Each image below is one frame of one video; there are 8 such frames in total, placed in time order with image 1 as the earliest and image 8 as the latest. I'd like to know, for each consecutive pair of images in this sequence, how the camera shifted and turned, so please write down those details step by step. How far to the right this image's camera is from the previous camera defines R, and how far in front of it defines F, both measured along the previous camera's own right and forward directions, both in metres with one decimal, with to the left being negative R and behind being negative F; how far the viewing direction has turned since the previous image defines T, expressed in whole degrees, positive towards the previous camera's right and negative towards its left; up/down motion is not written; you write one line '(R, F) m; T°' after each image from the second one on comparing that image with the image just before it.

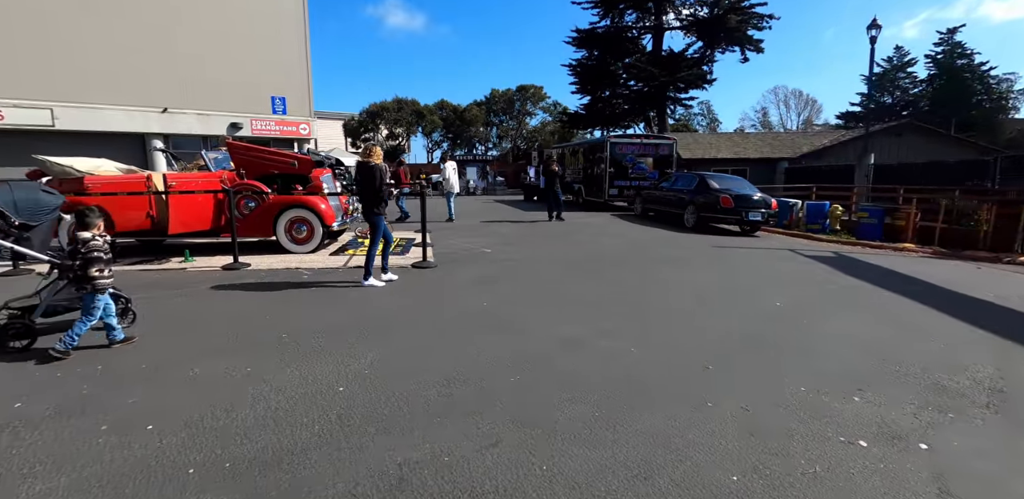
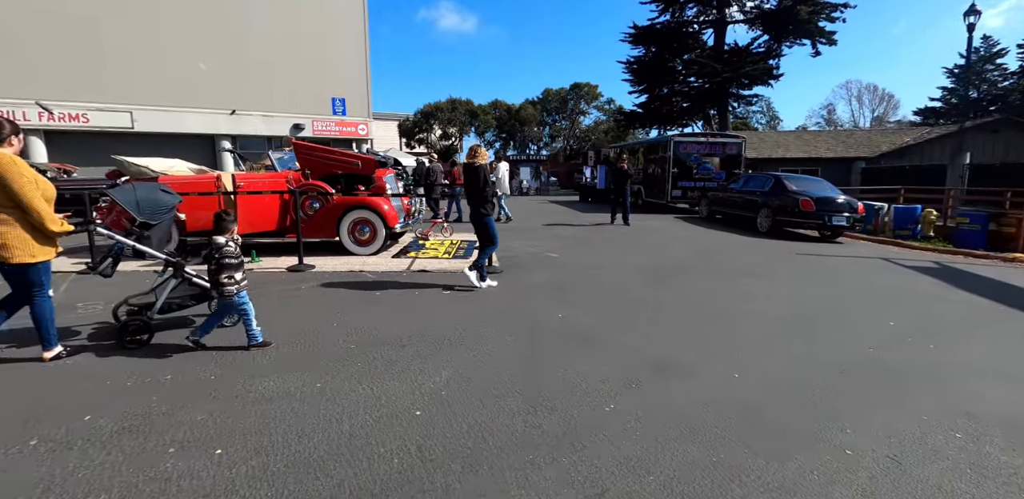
(-0.4, +0.5) m; -6°
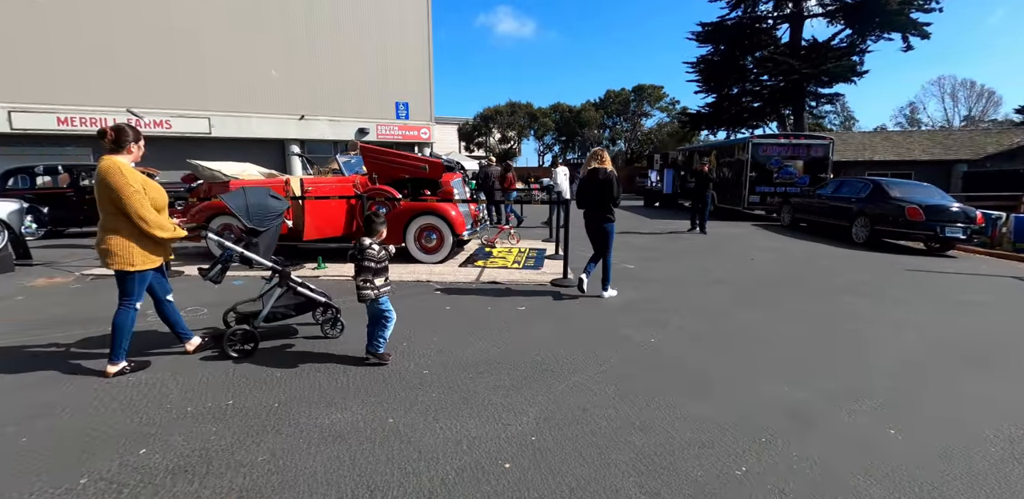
(-0.4, +0.6) m; -6°
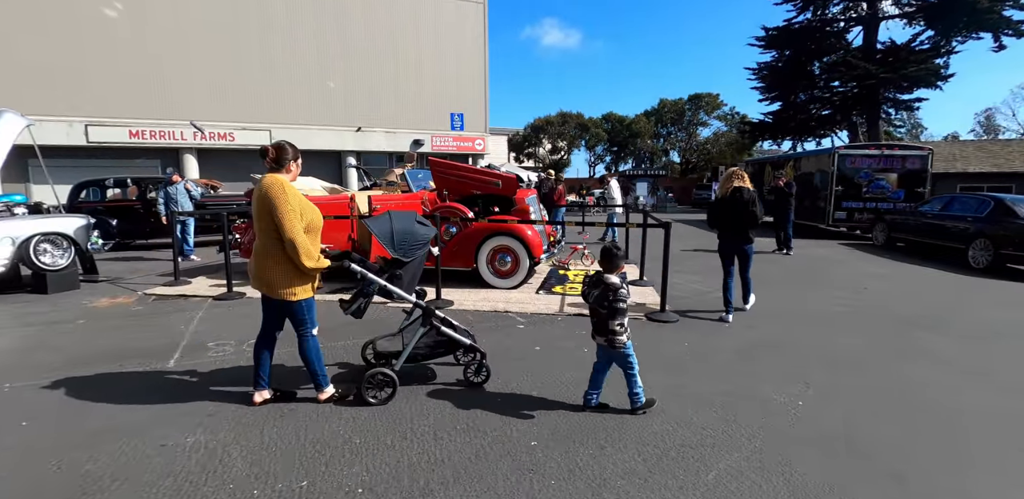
(-0.6, +0.7) m; -5°
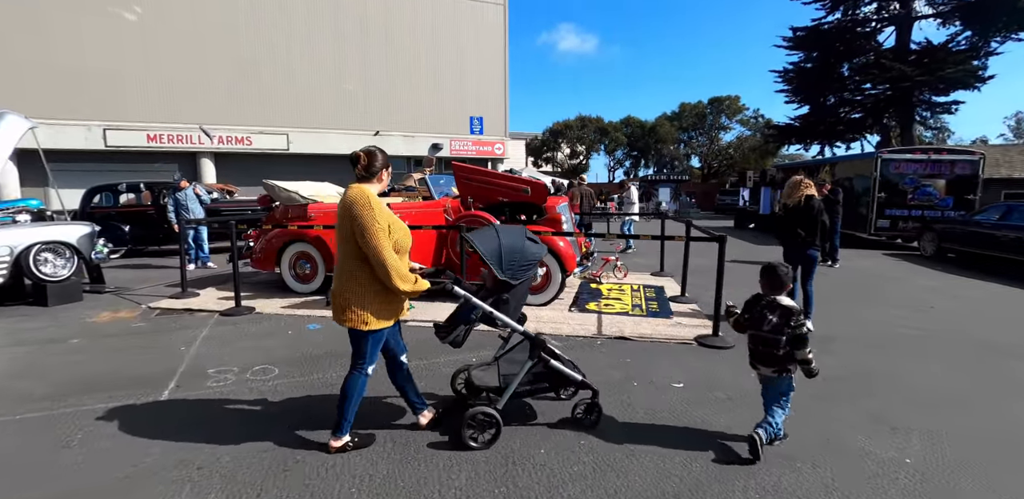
(-0.2, +0.5) m; -2°
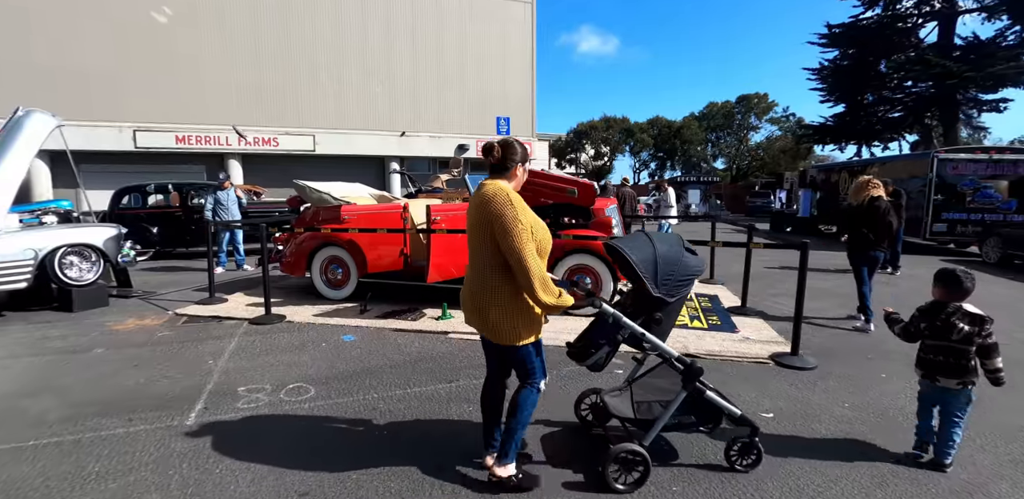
(-0.3, +0.4) m; -2°
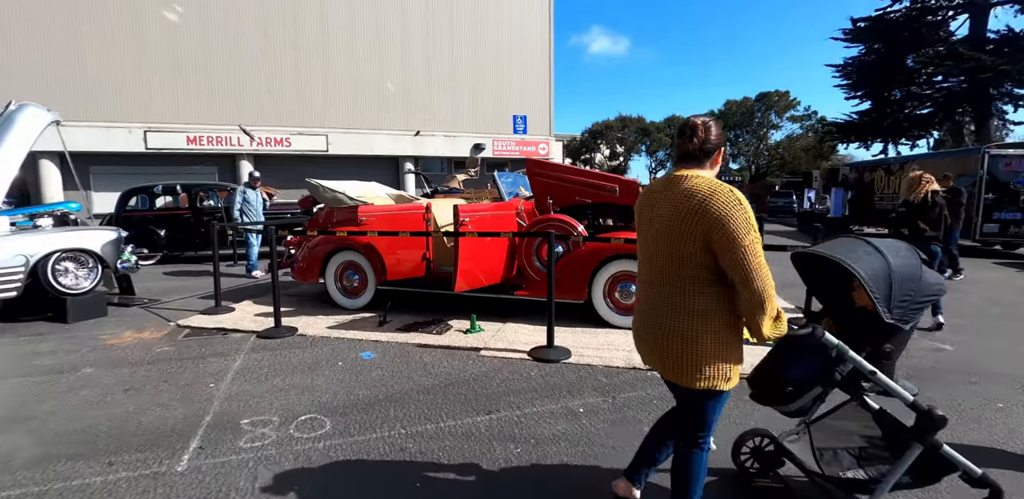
(-0.3, +0.6) m; -1°
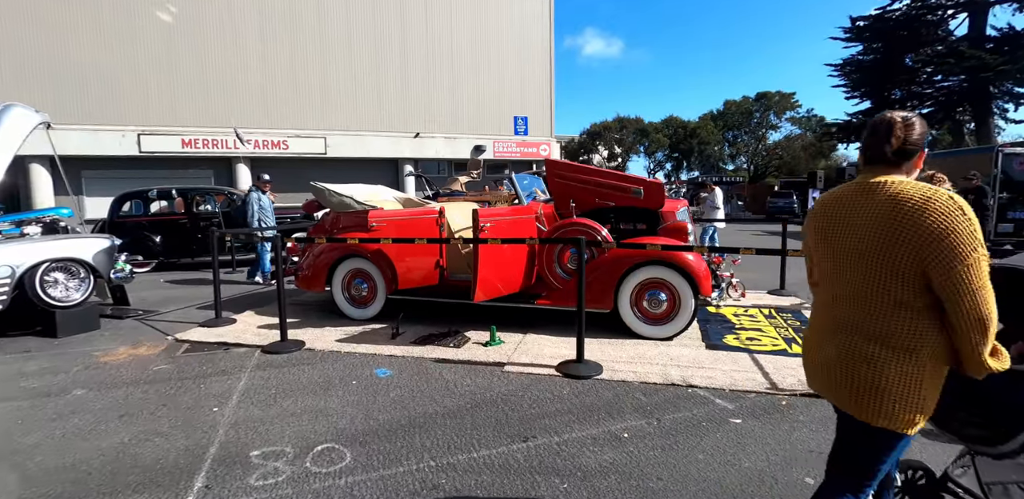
(-0.2, +0.3) m; 0°
